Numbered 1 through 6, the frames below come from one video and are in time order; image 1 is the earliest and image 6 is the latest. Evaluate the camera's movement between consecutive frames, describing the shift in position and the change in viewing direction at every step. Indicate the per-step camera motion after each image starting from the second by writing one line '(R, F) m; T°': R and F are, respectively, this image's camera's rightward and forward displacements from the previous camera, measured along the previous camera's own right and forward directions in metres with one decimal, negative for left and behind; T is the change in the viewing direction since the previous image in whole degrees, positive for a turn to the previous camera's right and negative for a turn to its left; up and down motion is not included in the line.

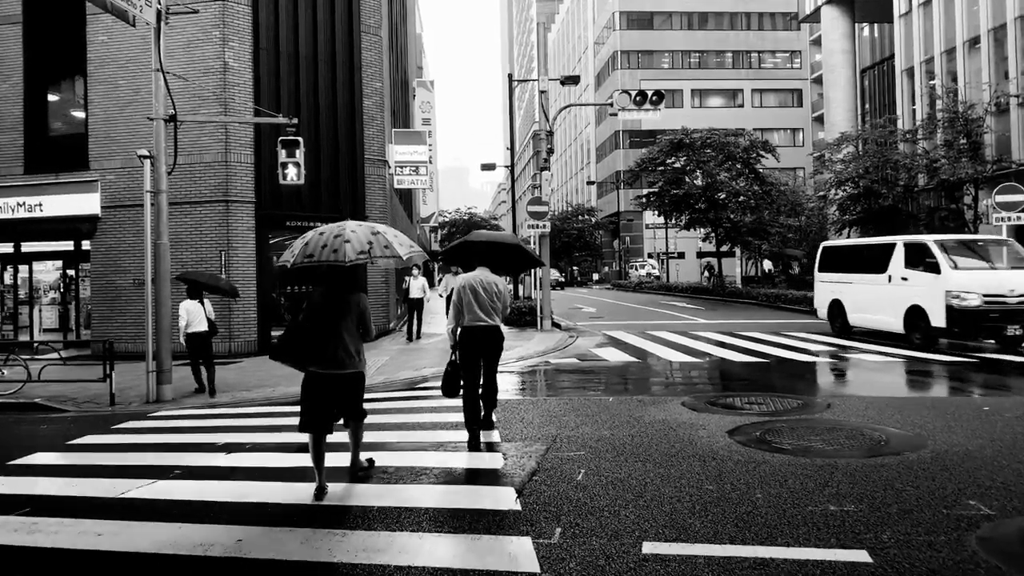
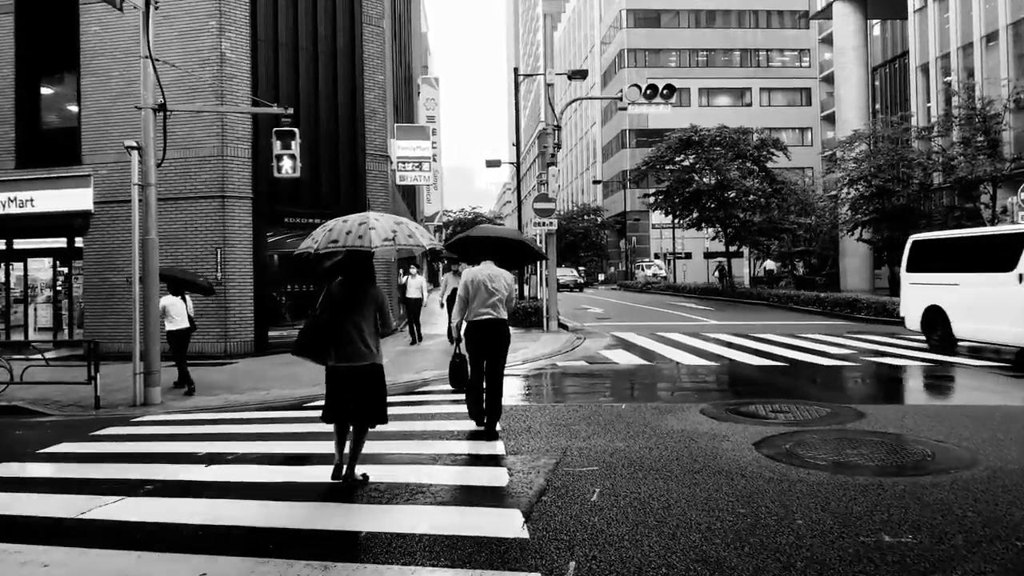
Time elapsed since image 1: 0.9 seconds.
(0.0, +0.6) m; 0°
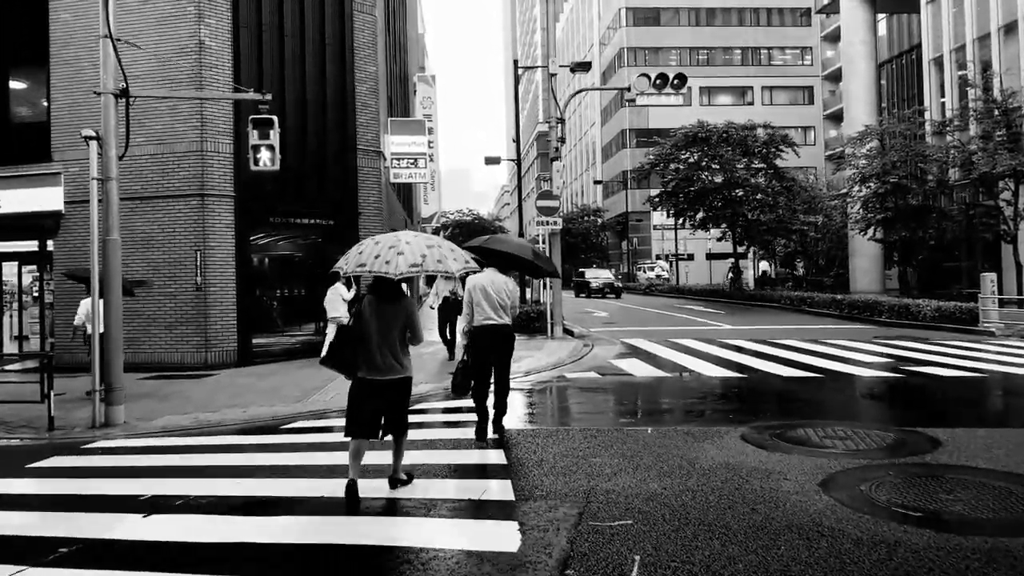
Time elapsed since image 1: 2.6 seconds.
(-0.1, +1.1) m; 0°
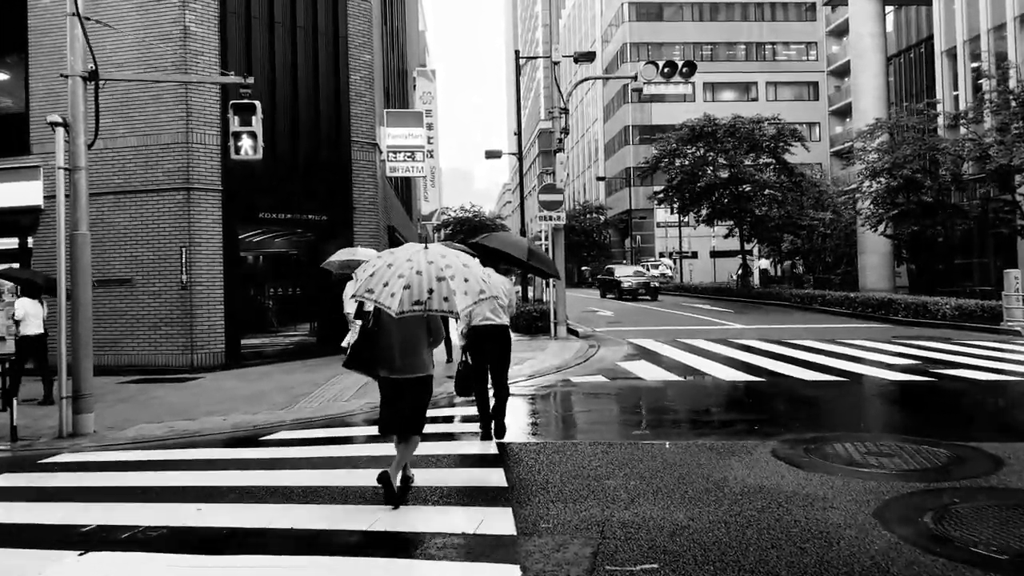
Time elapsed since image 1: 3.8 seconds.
(0.0, +0.7) m; 0°
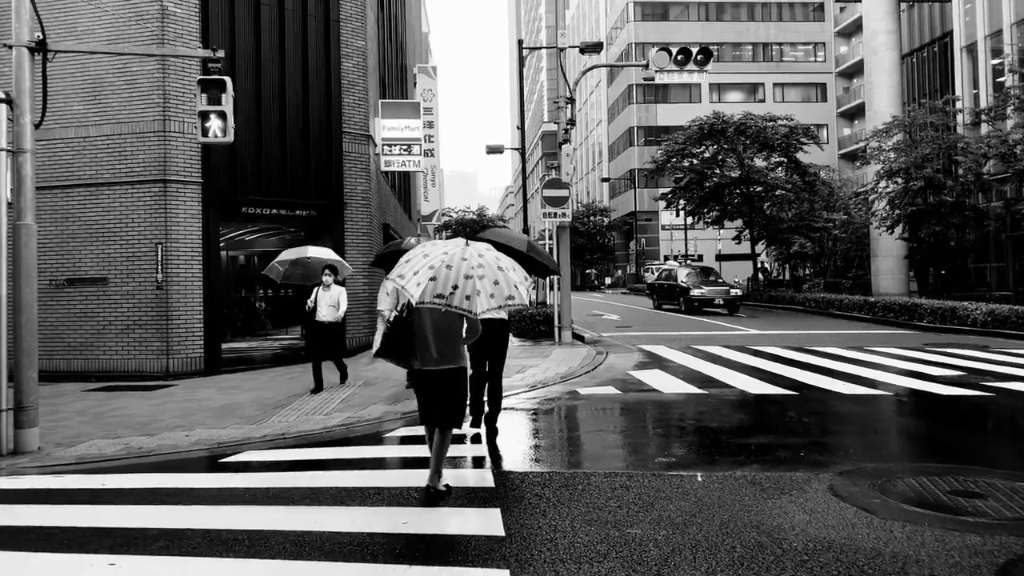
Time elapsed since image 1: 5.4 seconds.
(0.0, +1.0) m; 0°
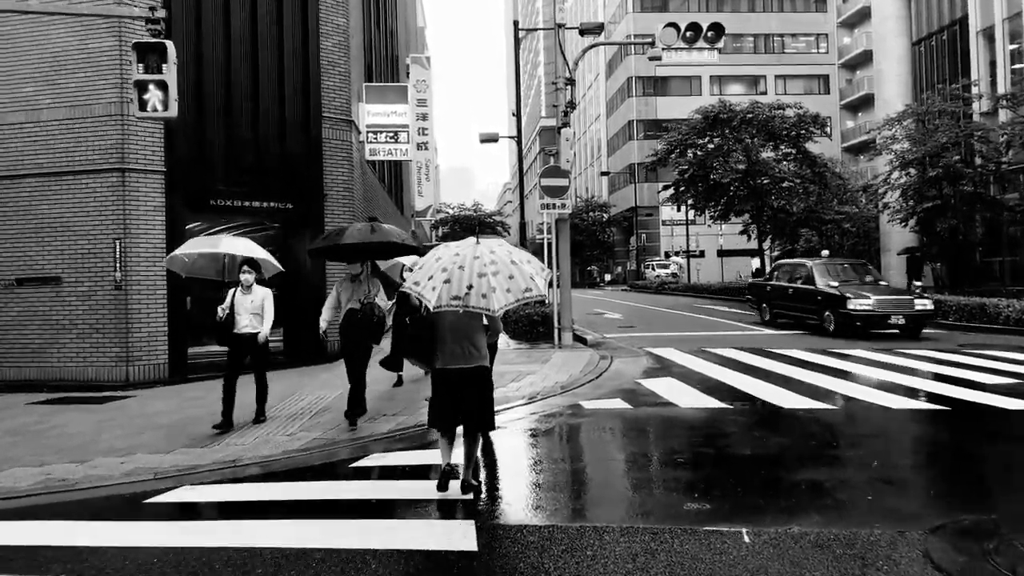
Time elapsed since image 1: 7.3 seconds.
(+0.1, +1.2) m; 0°
